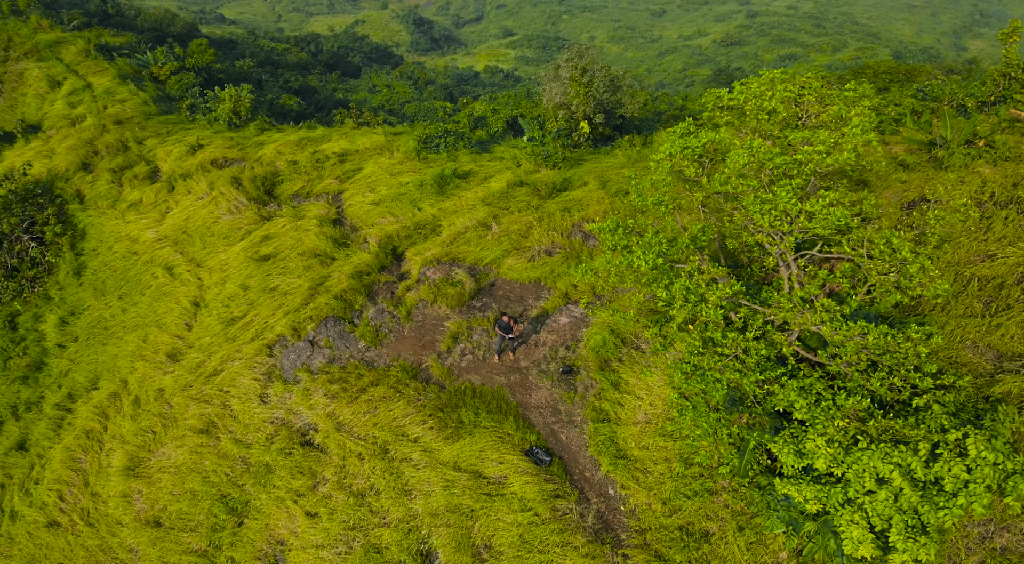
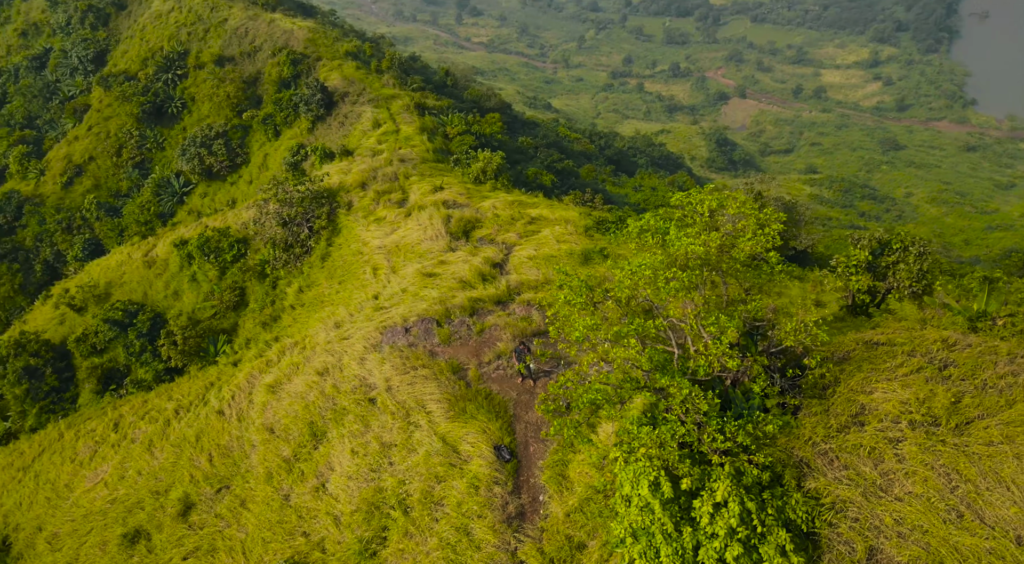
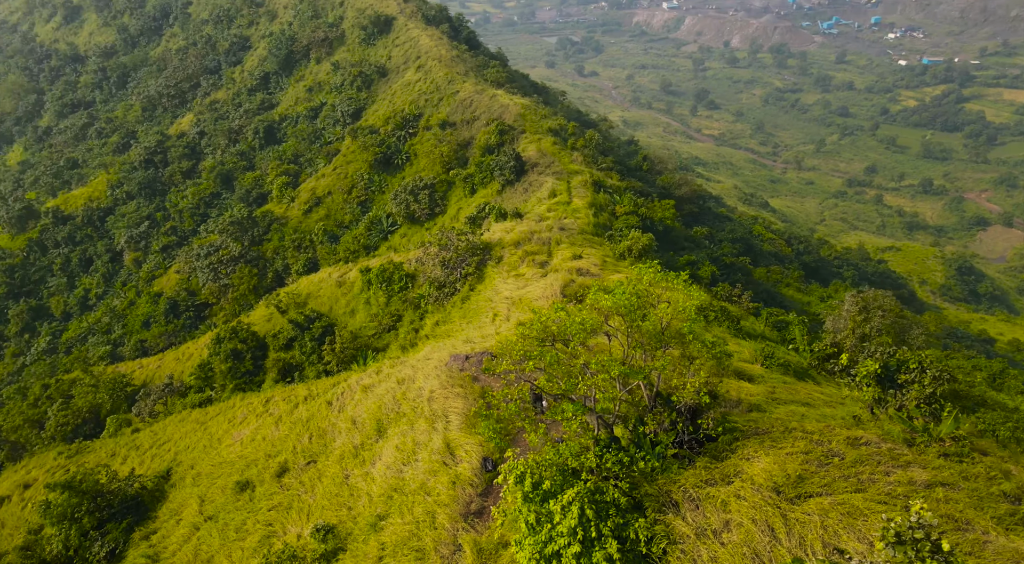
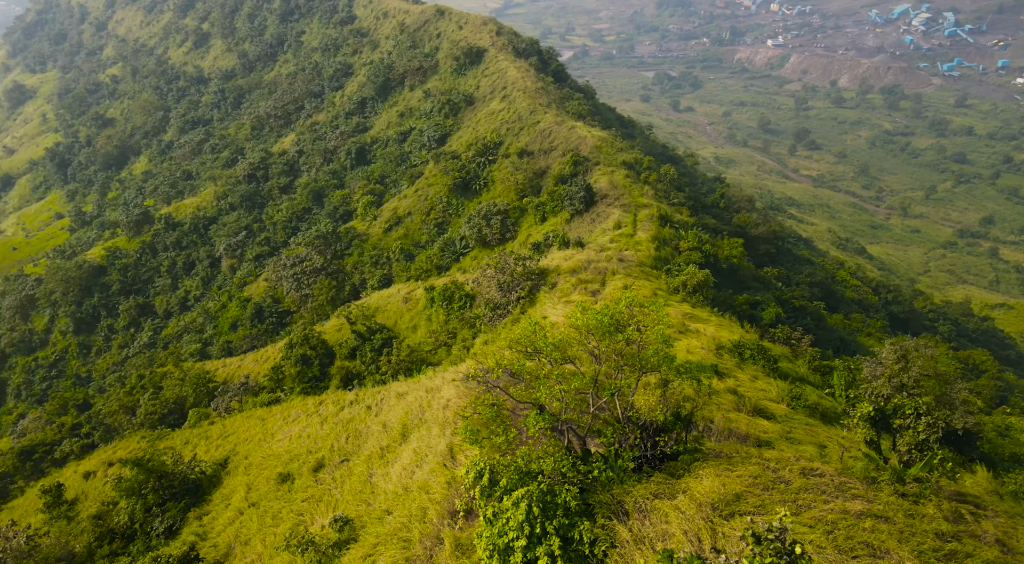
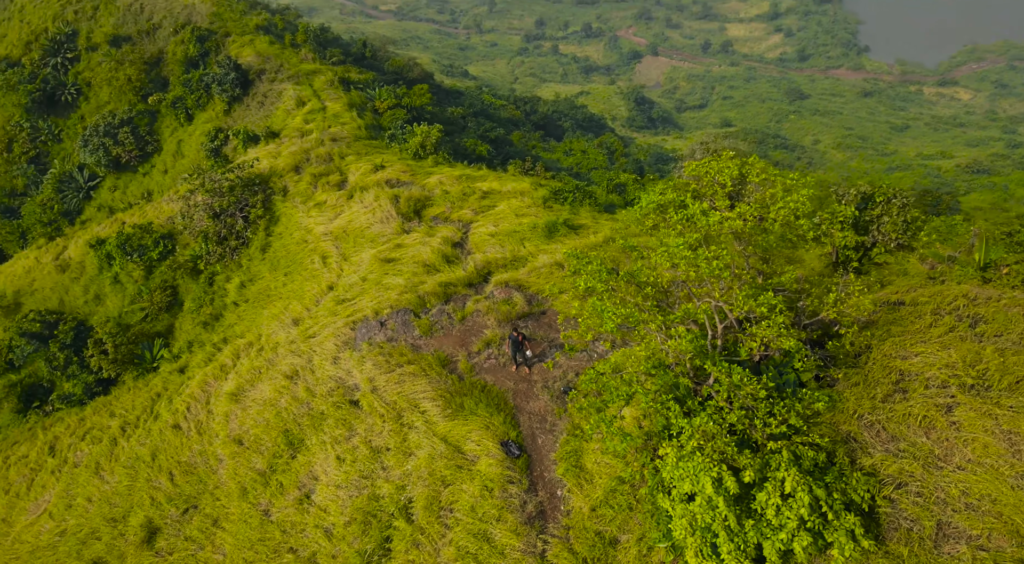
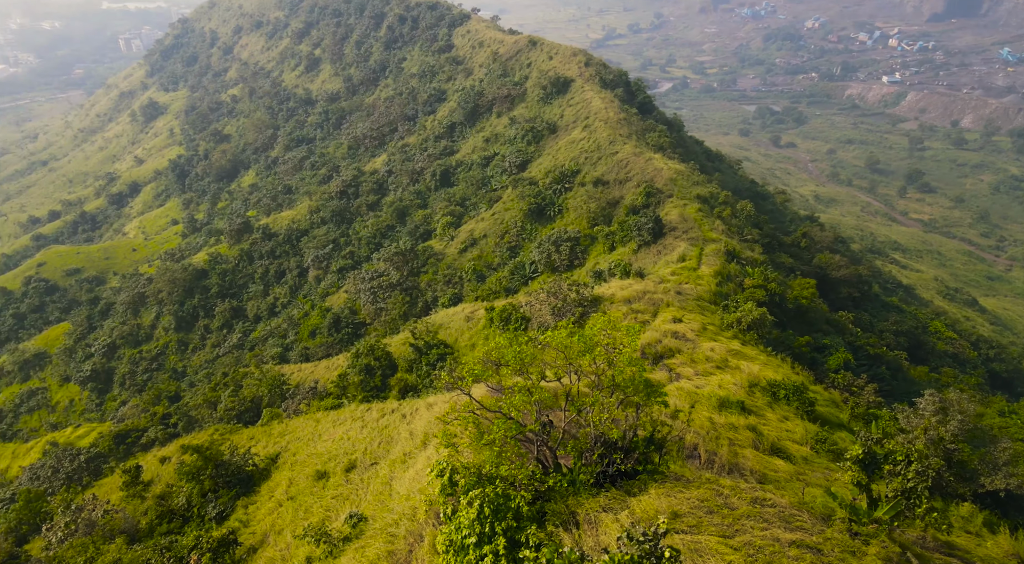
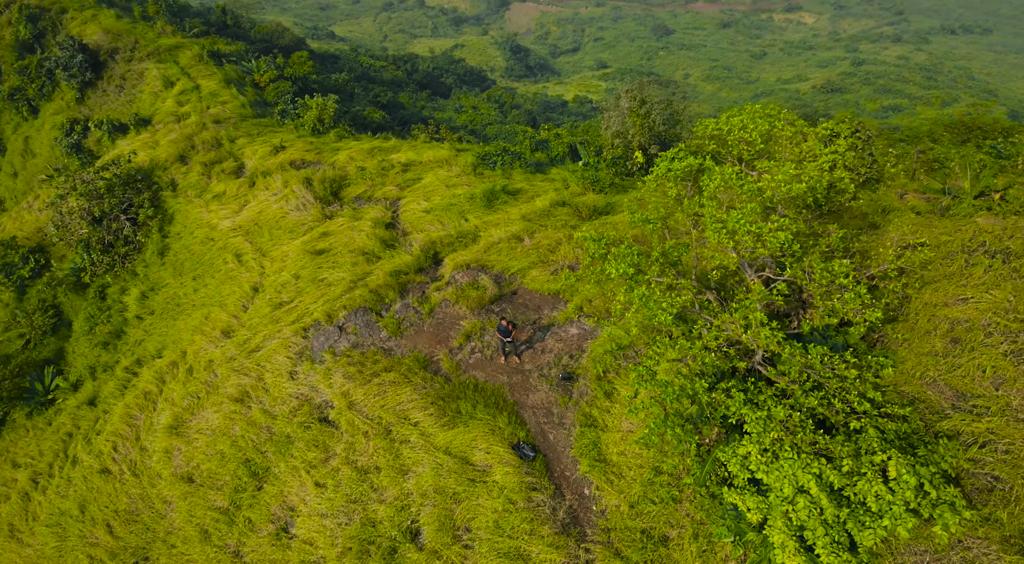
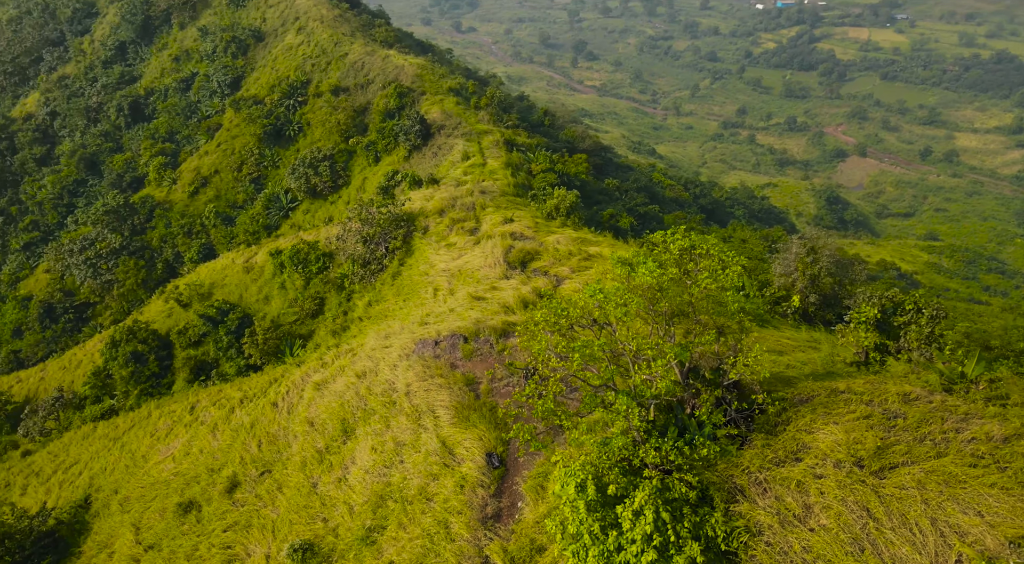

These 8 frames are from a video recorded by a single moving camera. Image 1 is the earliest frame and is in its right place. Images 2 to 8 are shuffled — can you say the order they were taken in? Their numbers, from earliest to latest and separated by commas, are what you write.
7, 5, 2, 8, 3, 4, 6
